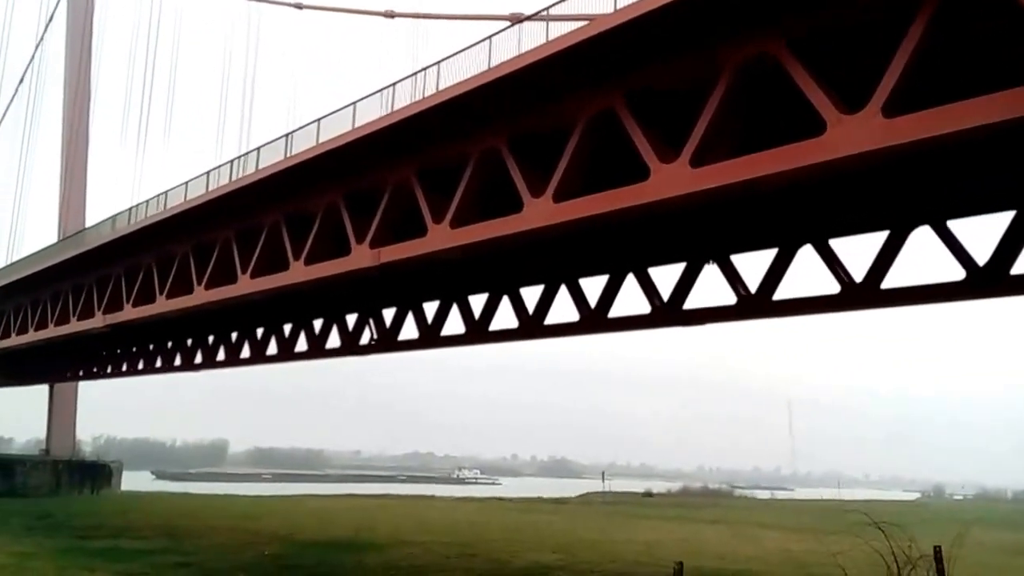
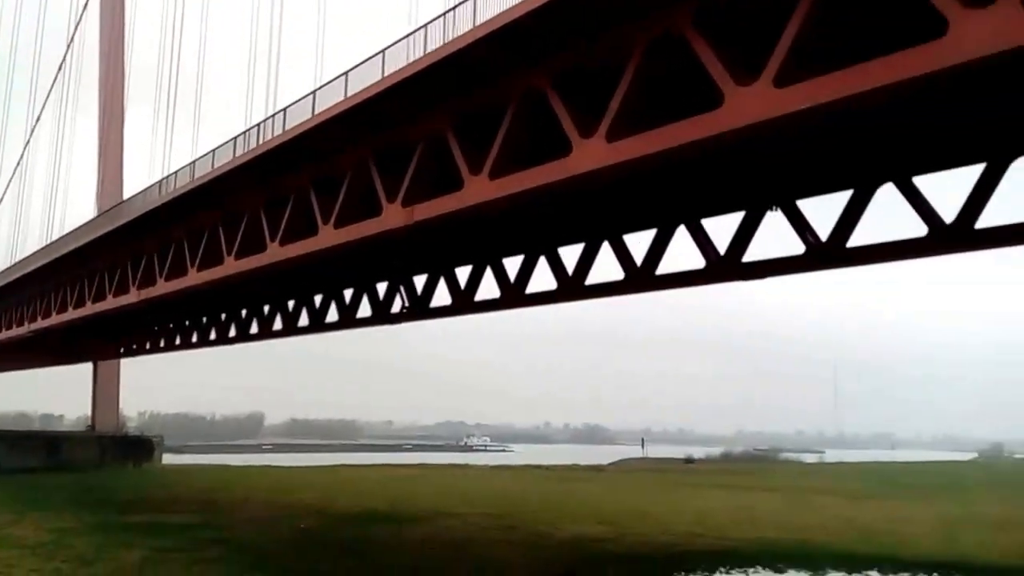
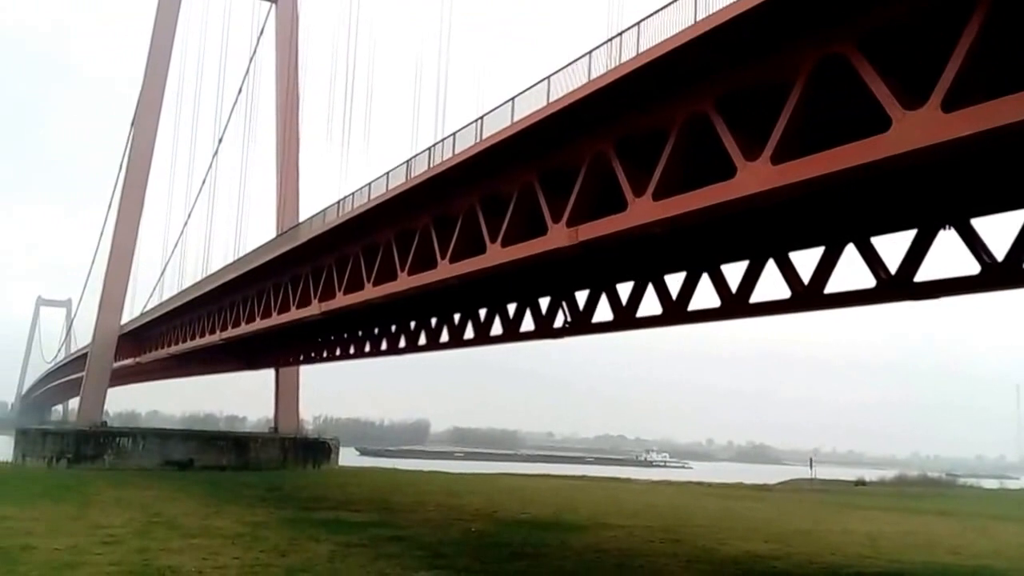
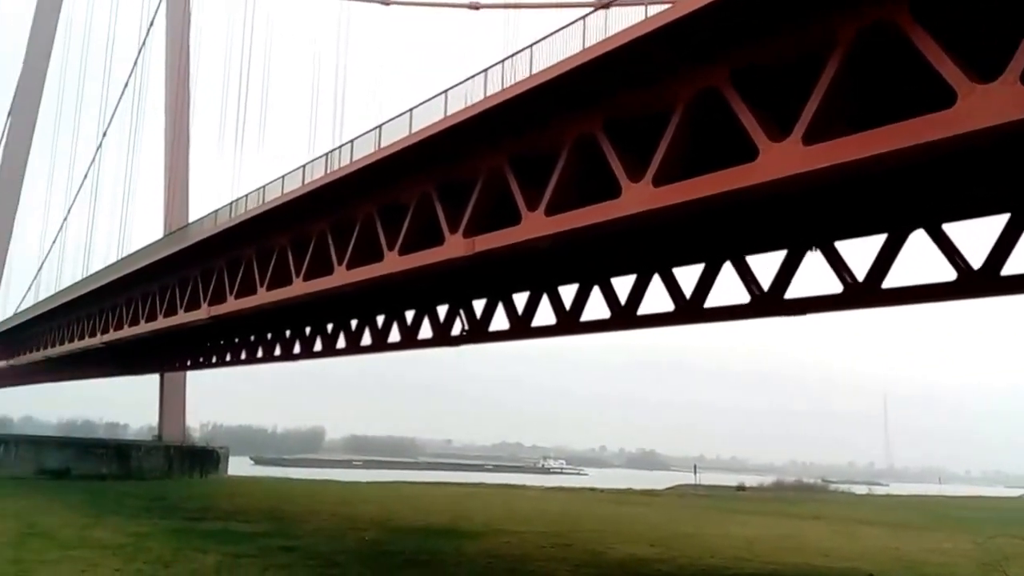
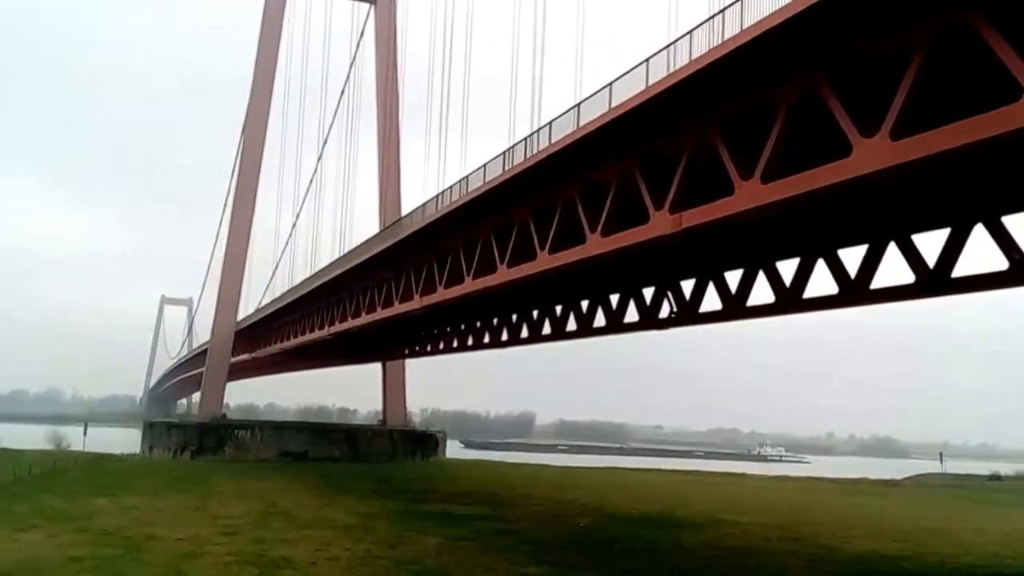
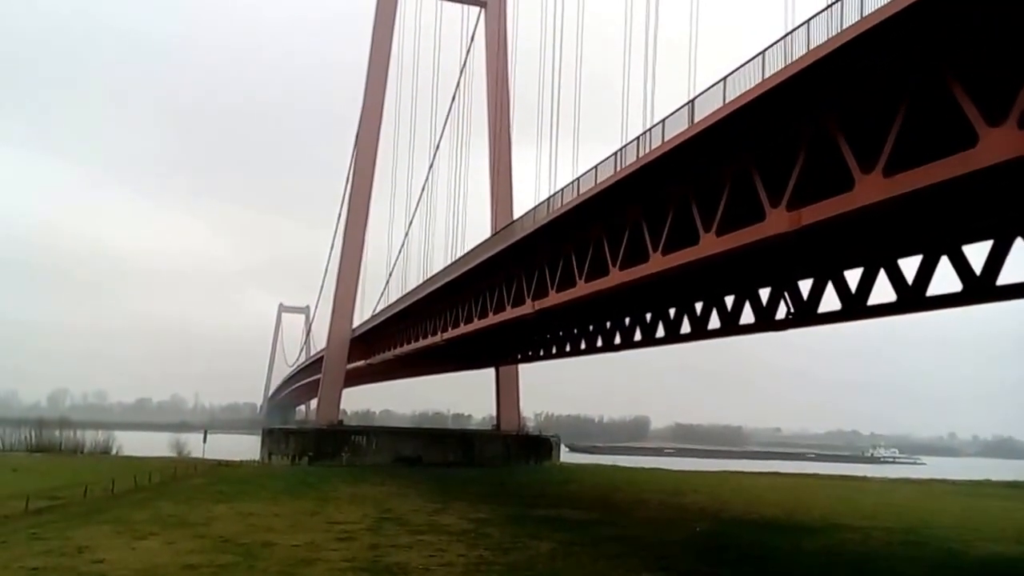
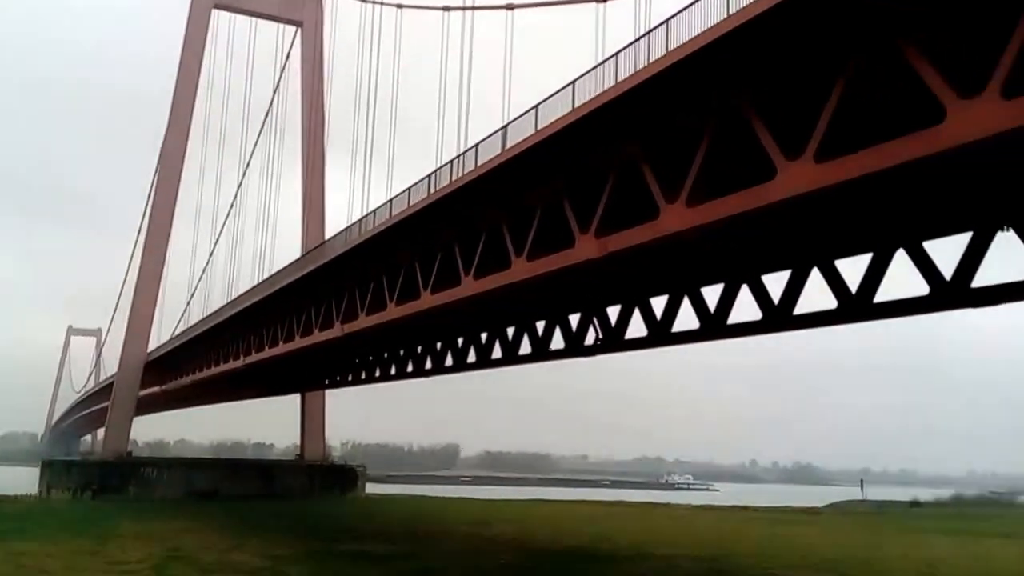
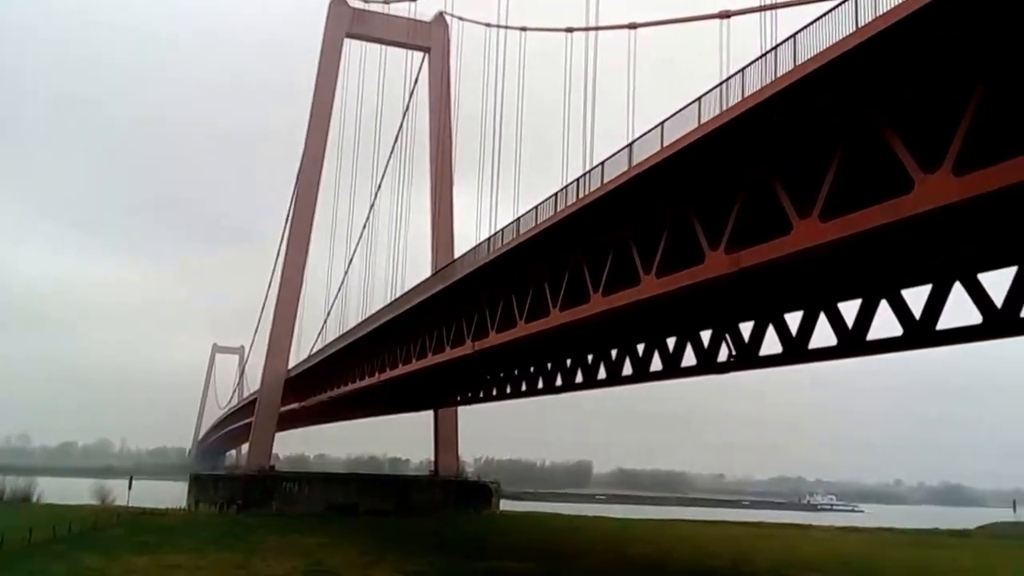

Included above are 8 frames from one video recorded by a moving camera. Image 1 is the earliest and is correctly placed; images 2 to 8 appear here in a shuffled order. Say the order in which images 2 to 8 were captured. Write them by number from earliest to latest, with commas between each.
4, 3, 5, 6, 8, 7, 2
